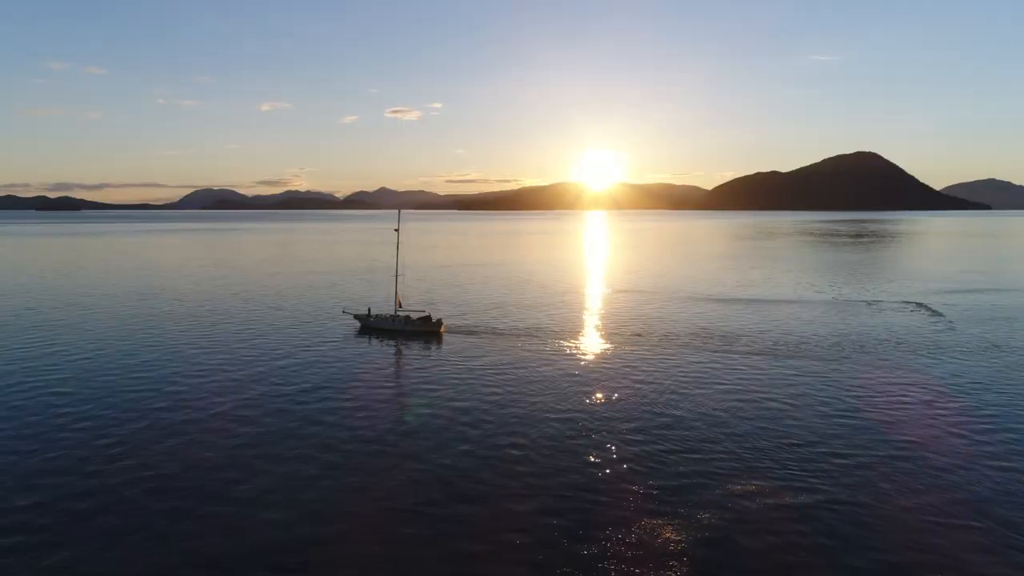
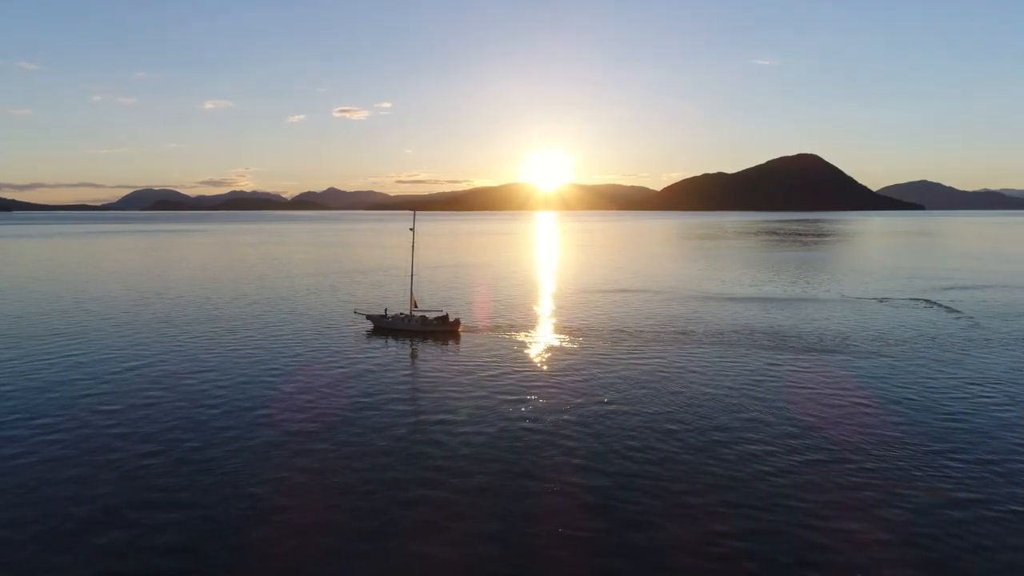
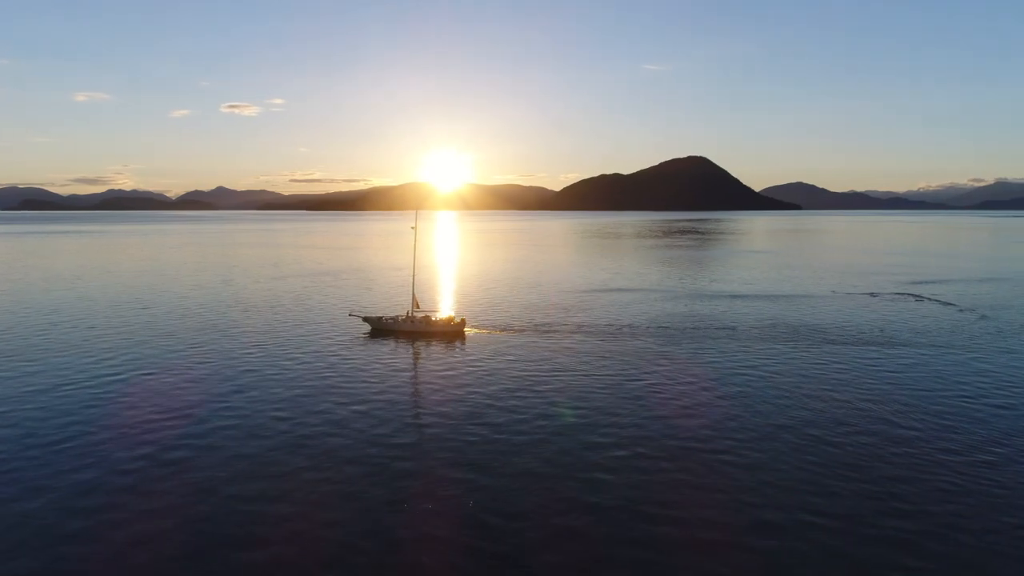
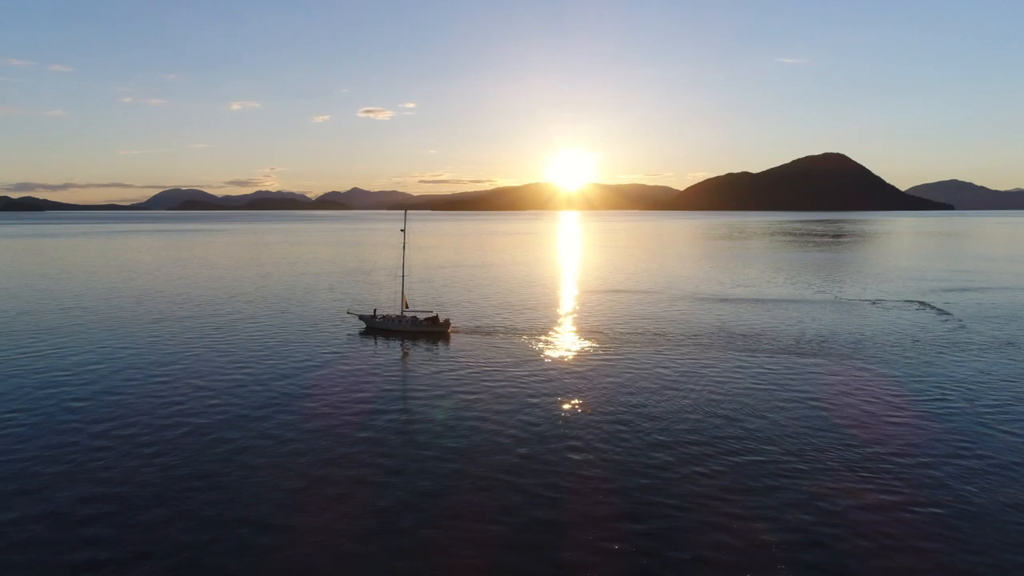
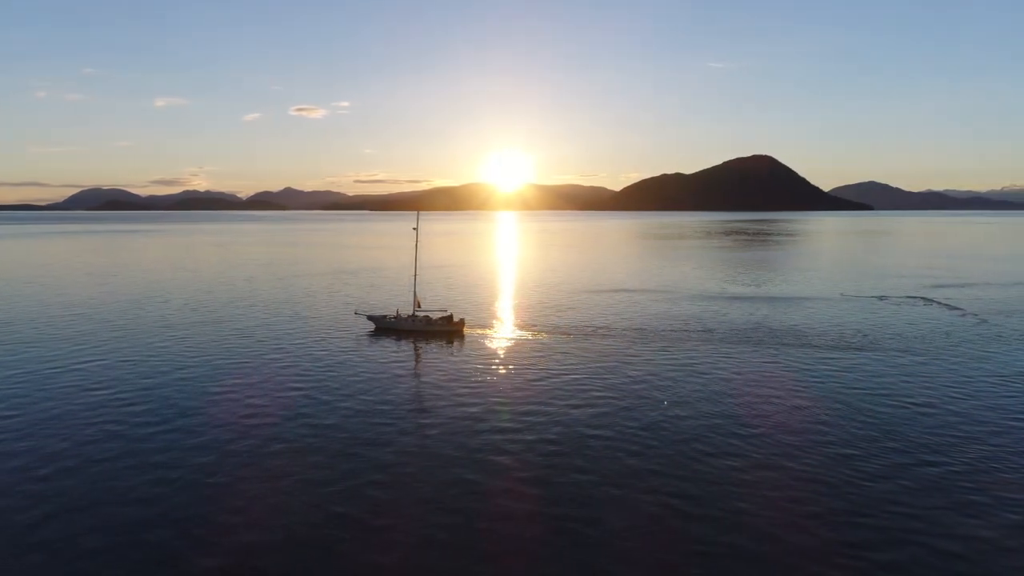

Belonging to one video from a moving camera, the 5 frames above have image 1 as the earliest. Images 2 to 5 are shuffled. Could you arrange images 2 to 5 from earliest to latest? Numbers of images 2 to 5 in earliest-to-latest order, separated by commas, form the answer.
4, 2, 5, 3
